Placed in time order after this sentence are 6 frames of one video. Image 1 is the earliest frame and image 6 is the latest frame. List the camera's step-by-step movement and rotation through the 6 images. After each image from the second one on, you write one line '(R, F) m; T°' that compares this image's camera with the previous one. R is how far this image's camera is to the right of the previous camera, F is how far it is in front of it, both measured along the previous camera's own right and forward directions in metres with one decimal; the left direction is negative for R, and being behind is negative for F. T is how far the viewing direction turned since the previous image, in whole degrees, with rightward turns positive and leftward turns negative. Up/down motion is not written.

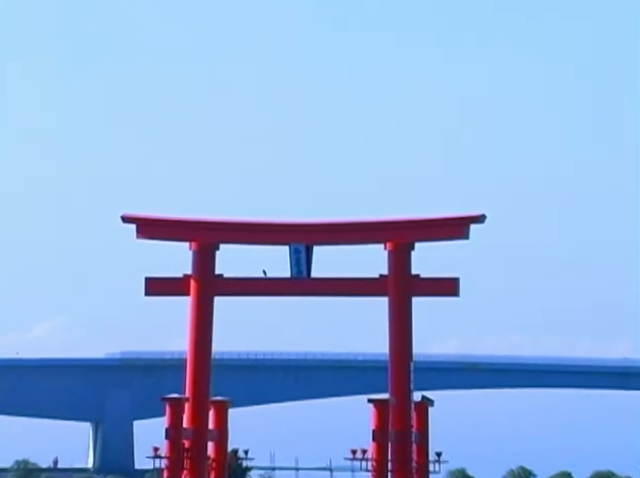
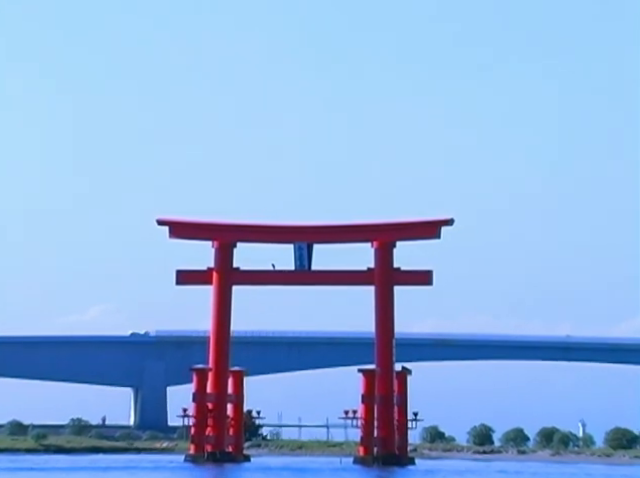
(+3.5, -5.6) m; -6°
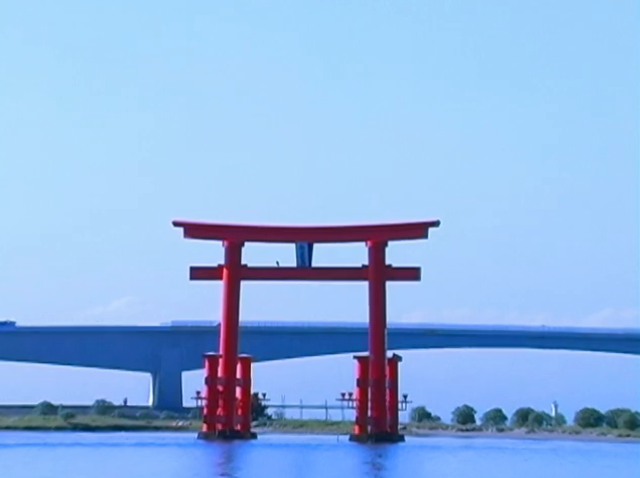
(0.0, -3.6) m; 0°
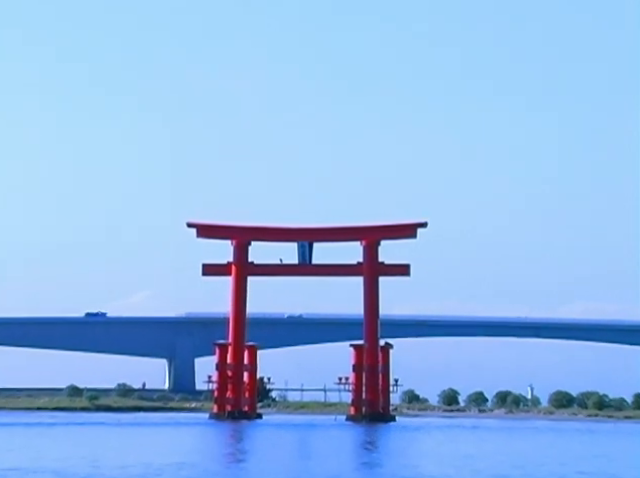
(0.0, -3.9) m; 0°
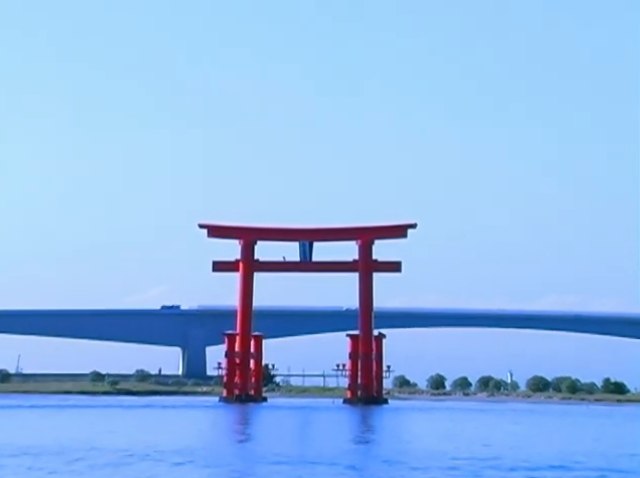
(+0.4, -4.0) m; 0°
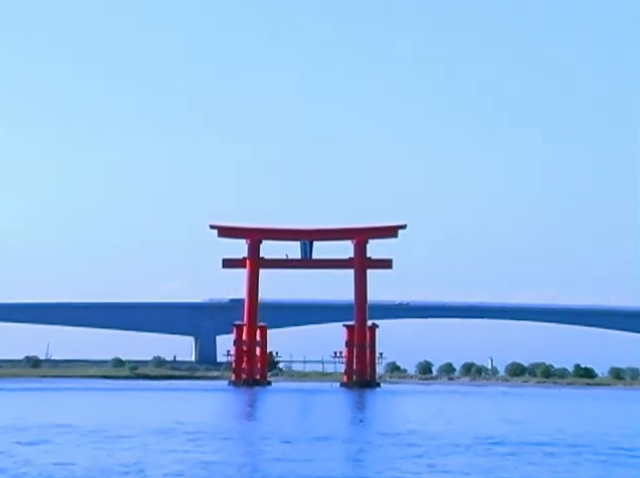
(0.0, -4.7) m; 0°
